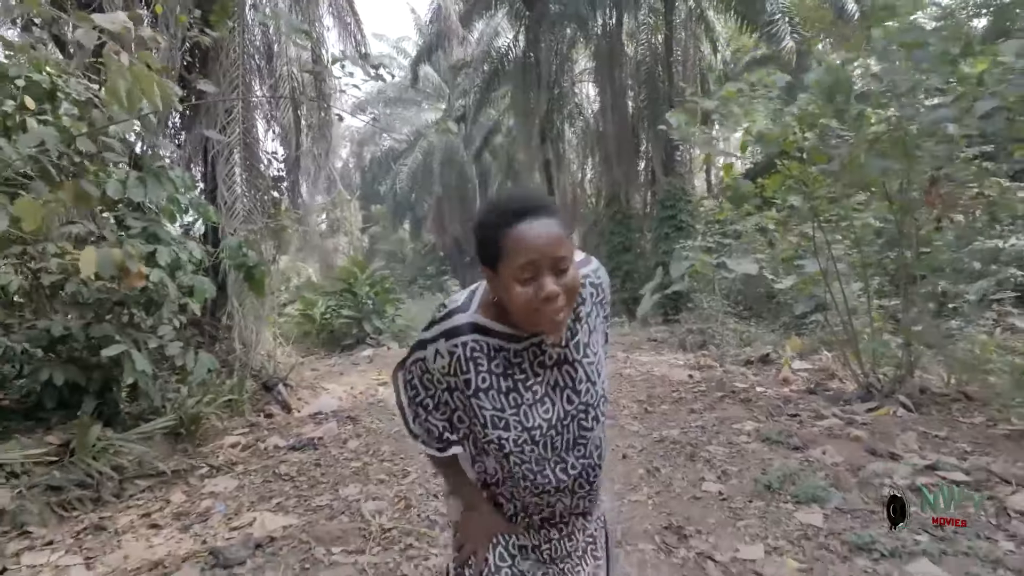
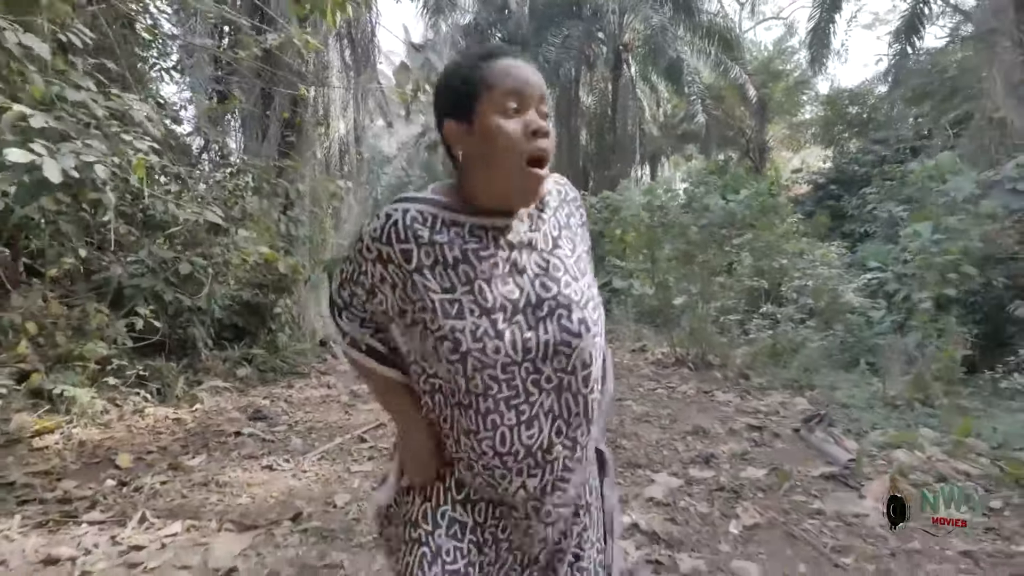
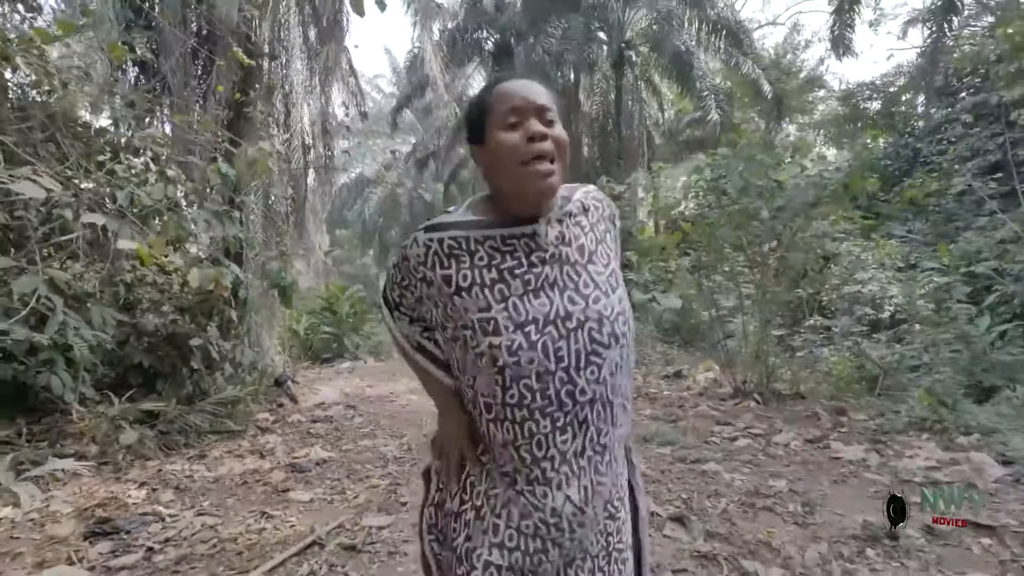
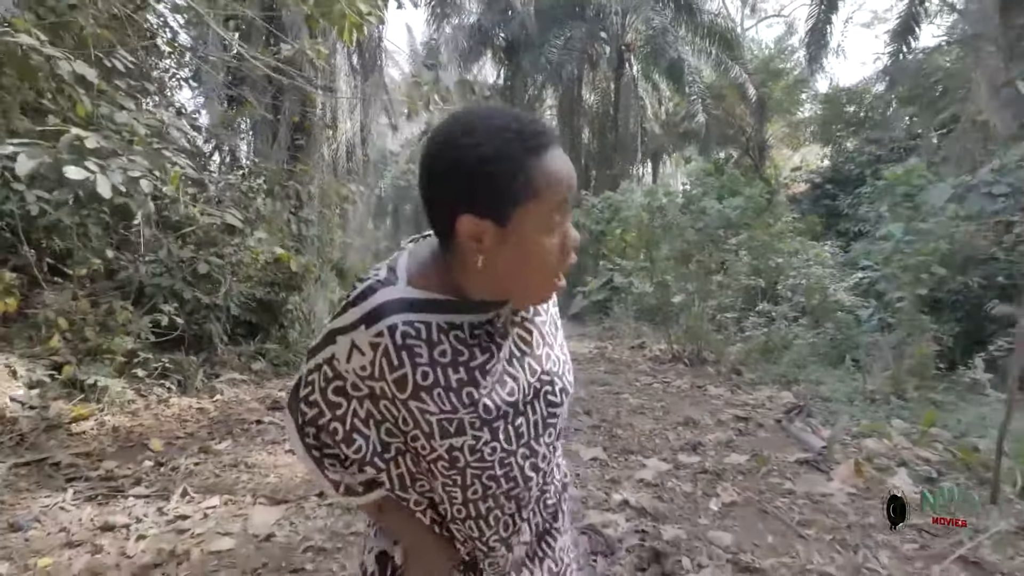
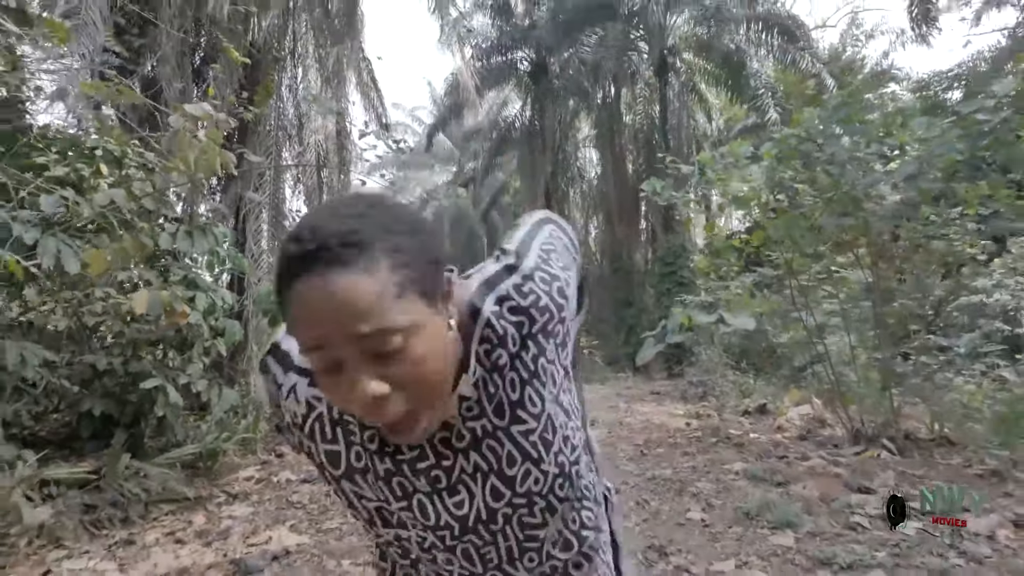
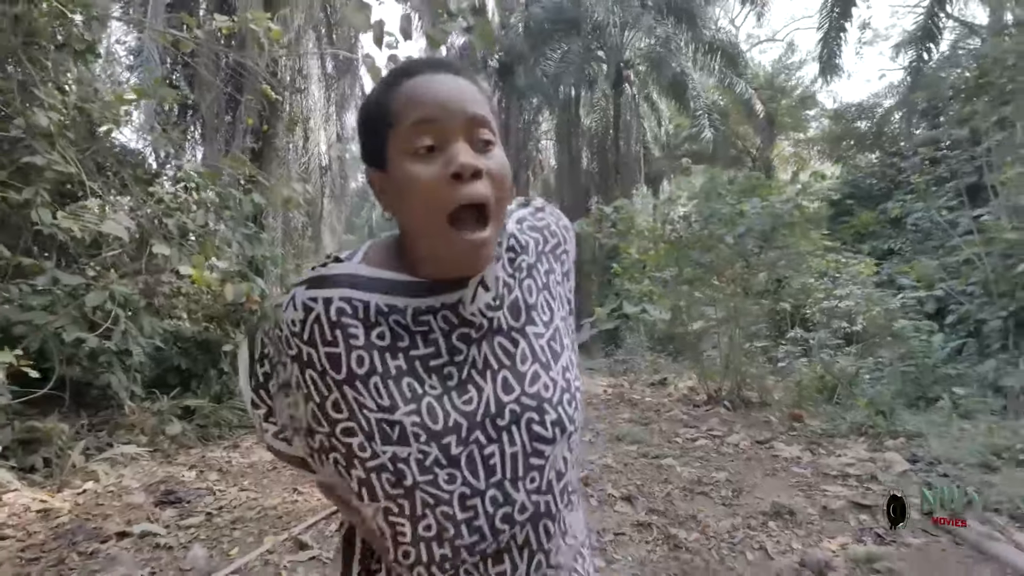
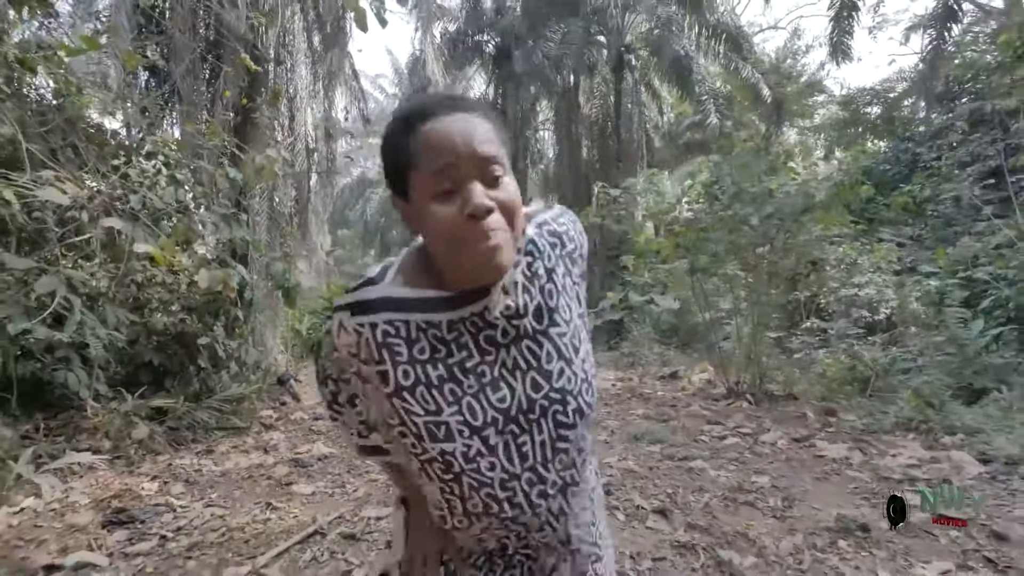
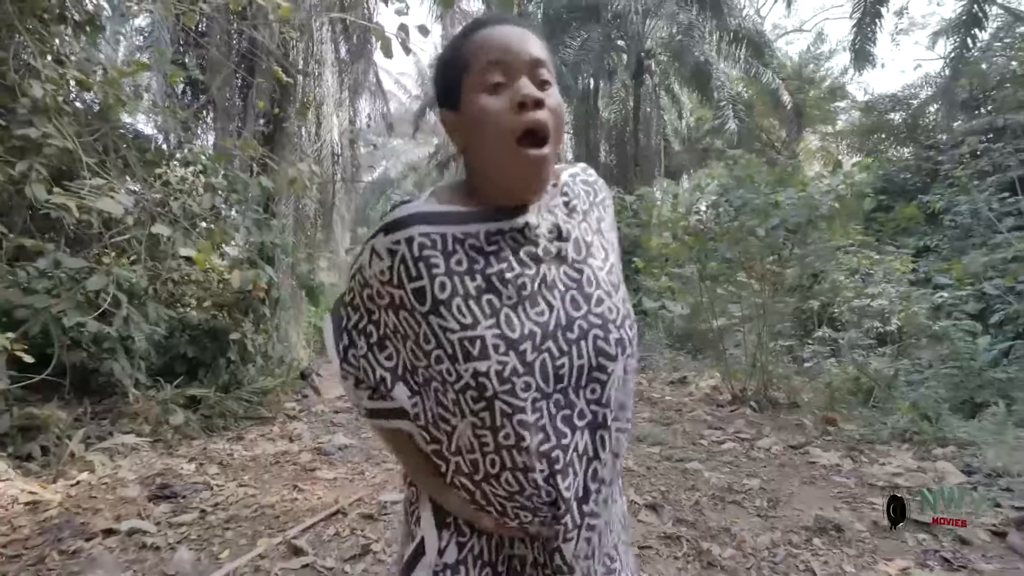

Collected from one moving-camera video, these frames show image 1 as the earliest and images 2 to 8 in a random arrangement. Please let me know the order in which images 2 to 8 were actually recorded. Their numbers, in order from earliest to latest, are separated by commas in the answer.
5, 3, 7, 8, 6, 2, 4
